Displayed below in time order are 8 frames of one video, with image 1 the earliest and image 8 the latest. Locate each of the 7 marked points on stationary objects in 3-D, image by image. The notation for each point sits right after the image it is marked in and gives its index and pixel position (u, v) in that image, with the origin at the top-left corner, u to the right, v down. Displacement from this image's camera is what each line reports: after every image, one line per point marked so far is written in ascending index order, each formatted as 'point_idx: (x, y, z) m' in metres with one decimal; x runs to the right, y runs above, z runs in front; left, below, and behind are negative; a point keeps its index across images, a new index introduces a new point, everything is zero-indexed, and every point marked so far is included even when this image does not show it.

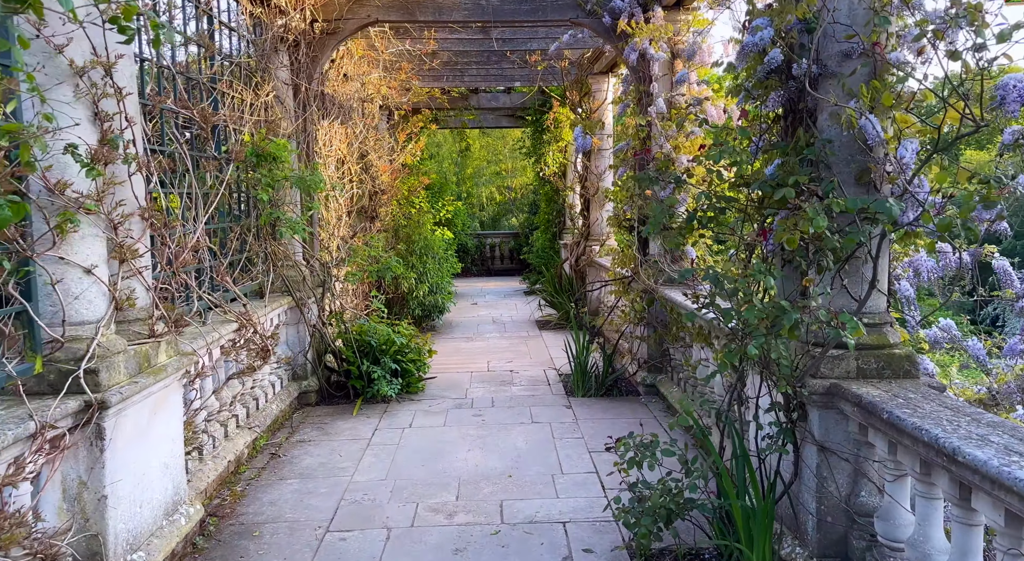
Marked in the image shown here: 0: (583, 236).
0: (+0.6, +0.4, +7.1) m
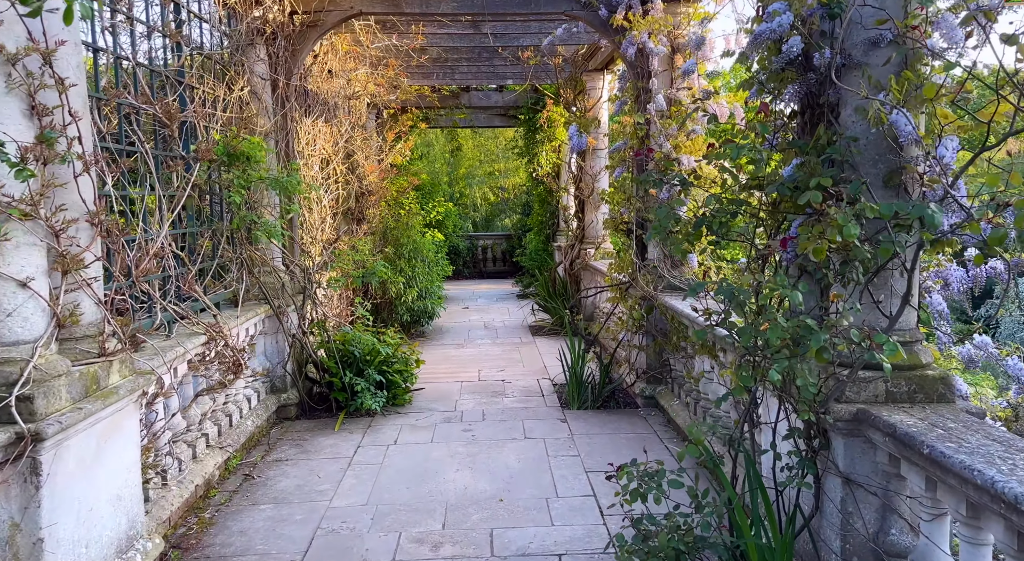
0: (+0.6, +0.4, +6.9) m
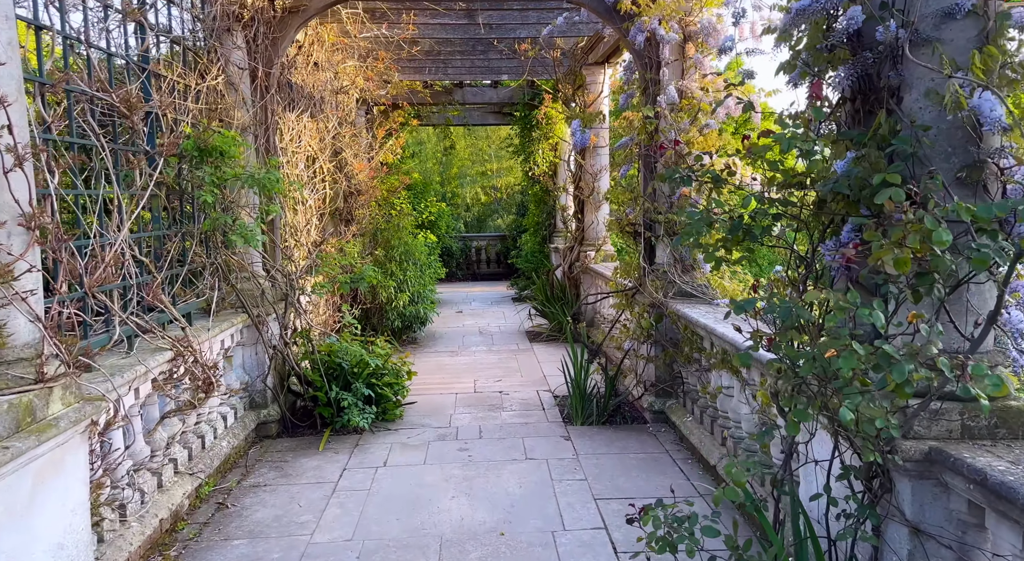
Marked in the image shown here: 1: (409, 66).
0: (+0.5, +0.3, +6.6) m
1: (-1.0, +2.0, +7.7) m
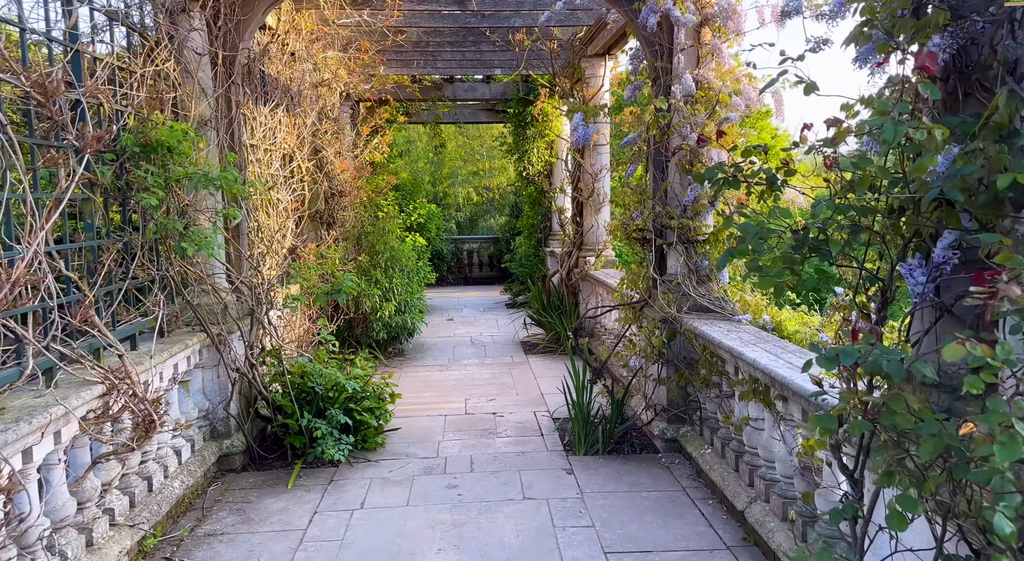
0: (+0.5, +0.3, +6.1) m
1: (-1.0, +2.0, +7.2) m
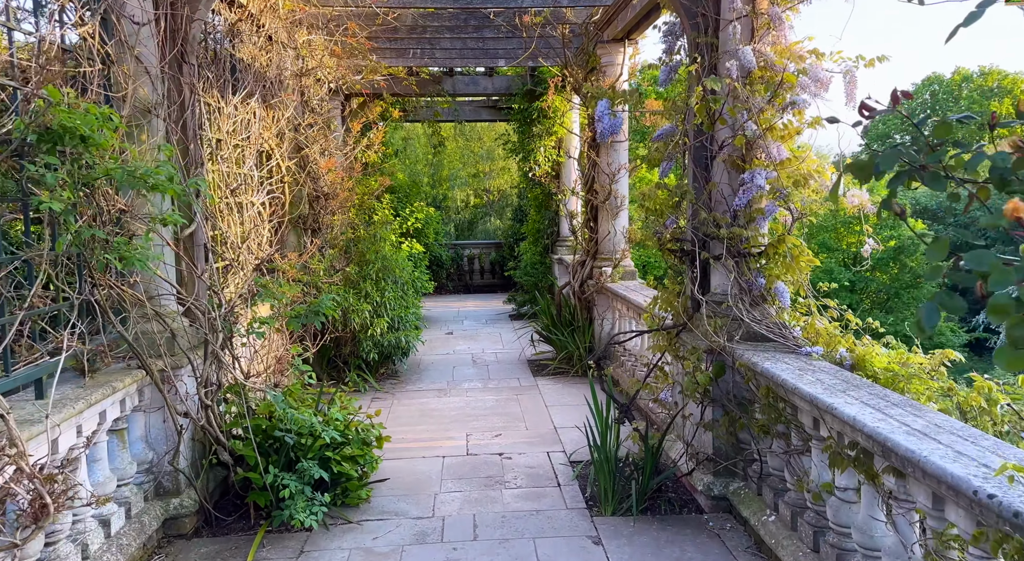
0: (+0.5, +0.2, +5.5) m
1: (-1.0, +1.9, +6.6) m
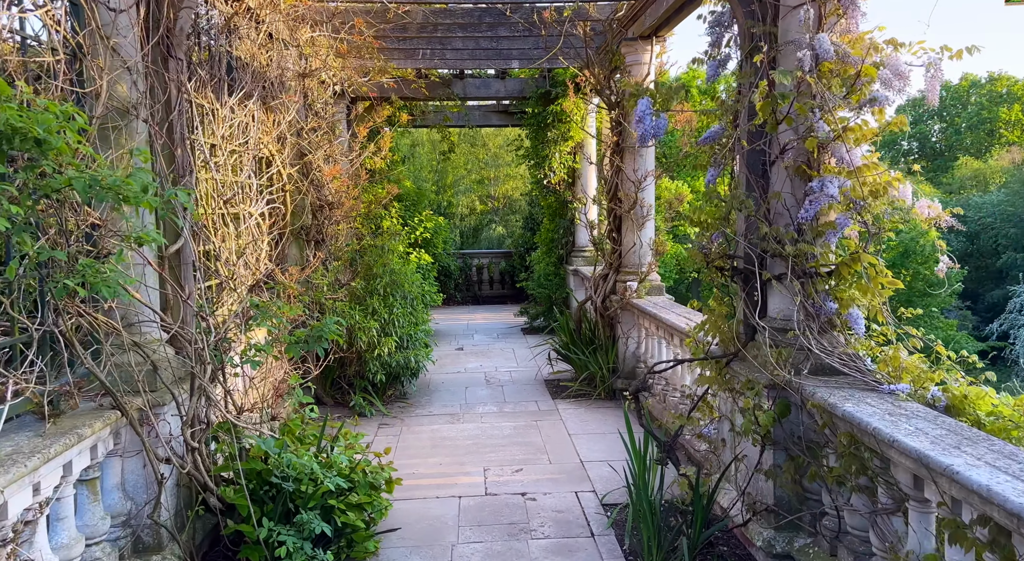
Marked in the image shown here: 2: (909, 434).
0: (+0.7, +0.1, +5.1) m
1: (-0.9, +1.8, +6.2) m
2: (+1.0, -0.4, +2.0) m
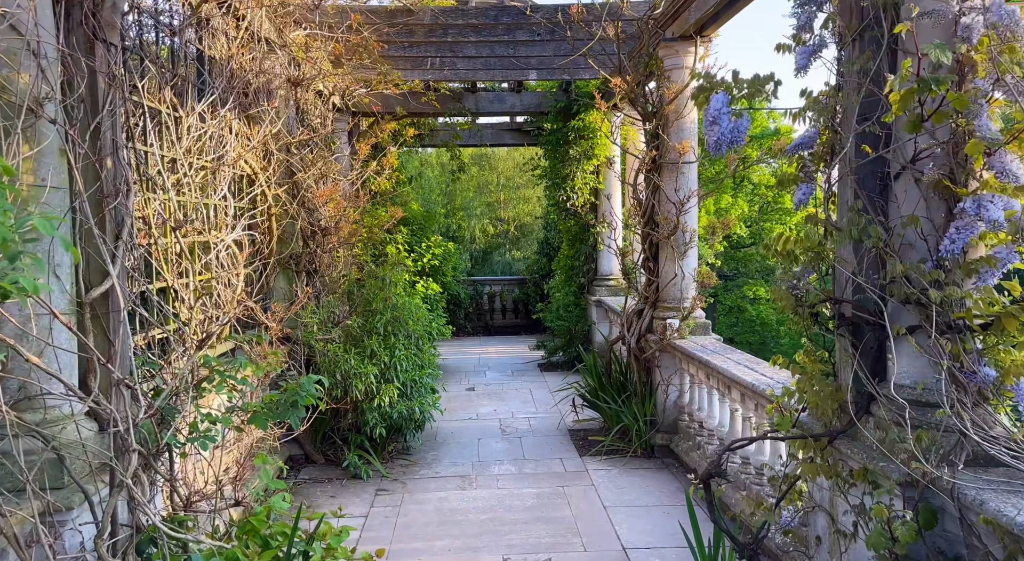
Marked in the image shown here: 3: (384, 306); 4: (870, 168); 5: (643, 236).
0: (+0.8, -0.1, +4.4) m
1: (-0.7, +1.5, +5.5) m
2: (+1.1, -0.5, +1.3) m
3: (-0.7, -0.1, +4.7) m
4: (+0.9, +0.3, +2.1) m
5: (+0.7, +0.3, +4.5) m
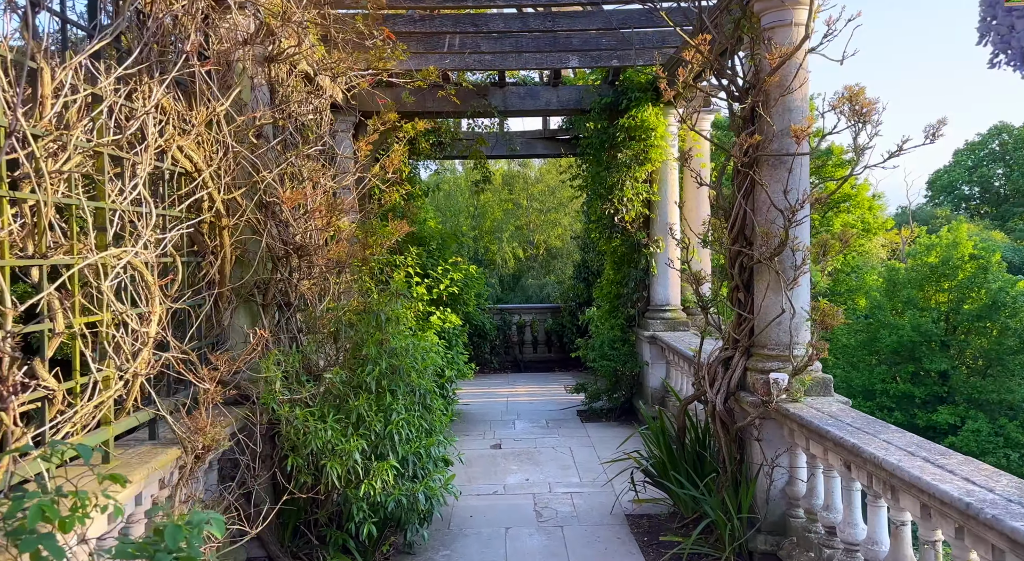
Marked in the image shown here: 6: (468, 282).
0: (+0.9, -0.3, +3.1) m
1: (-0.5, +1.4, +4.4) m
2: (+1.1, -0.6, 0.0) m
3: (-0.6, -0.3, +3.5) m
4: (+1.0, +0.2, +0.9) m
5: (+0.9, +0.1, +3.3) m
6: (-0.4, 0.0, +6.8) m
